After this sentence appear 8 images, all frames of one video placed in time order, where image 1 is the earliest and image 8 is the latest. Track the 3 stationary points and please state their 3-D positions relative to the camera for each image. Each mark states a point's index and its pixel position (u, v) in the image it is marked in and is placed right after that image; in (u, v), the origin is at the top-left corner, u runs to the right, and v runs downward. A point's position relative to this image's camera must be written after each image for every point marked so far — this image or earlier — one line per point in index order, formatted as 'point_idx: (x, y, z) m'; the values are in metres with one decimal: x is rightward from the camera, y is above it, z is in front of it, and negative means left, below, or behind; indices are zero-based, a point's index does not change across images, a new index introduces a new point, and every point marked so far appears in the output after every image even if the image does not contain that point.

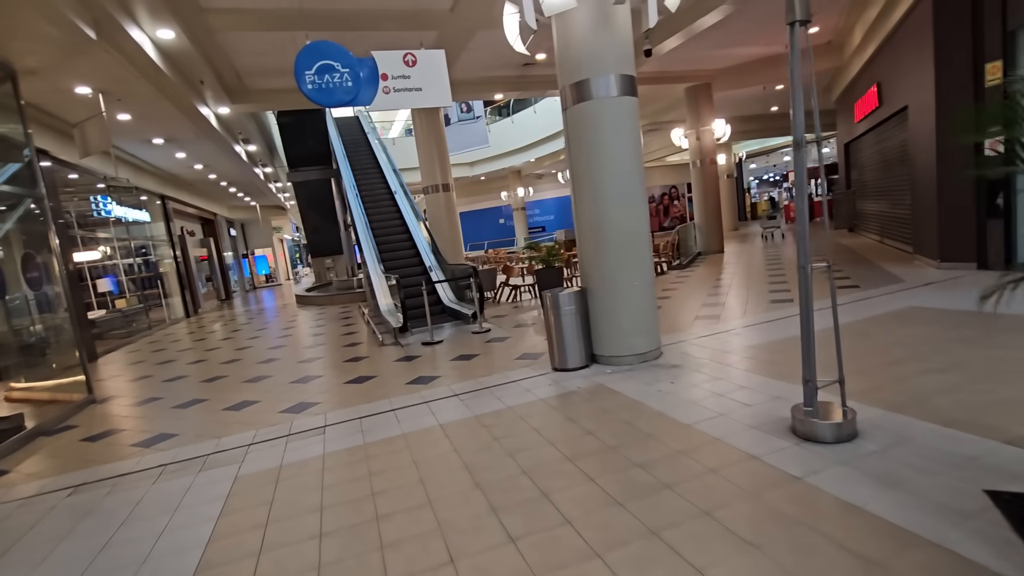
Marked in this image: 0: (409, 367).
0: (-1.0, -0.7, +4.7) m
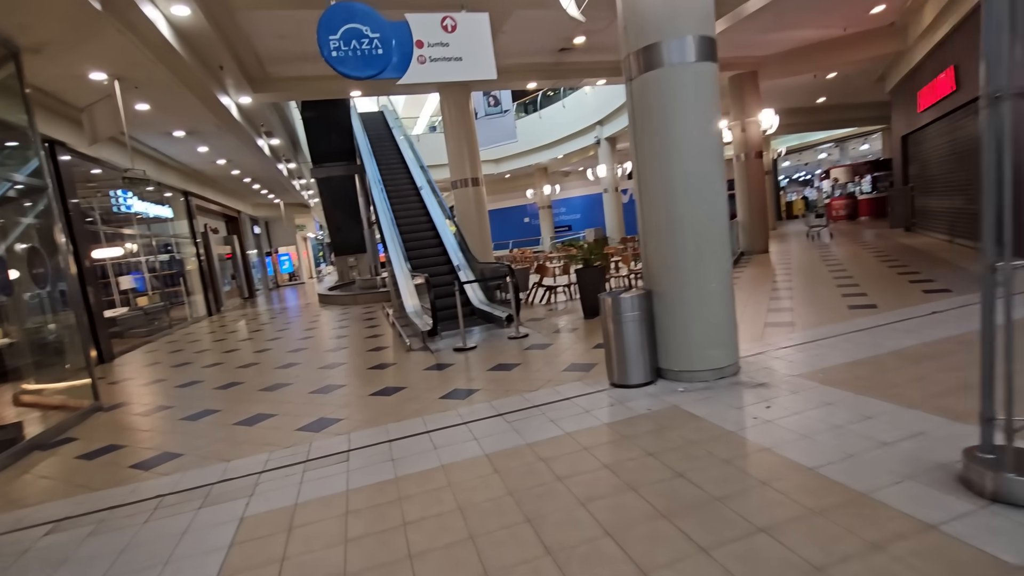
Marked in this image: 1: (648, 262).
0: (-0.6, -0.7, +4.2) m
1: (+0.9, +0.2, +3.4) m
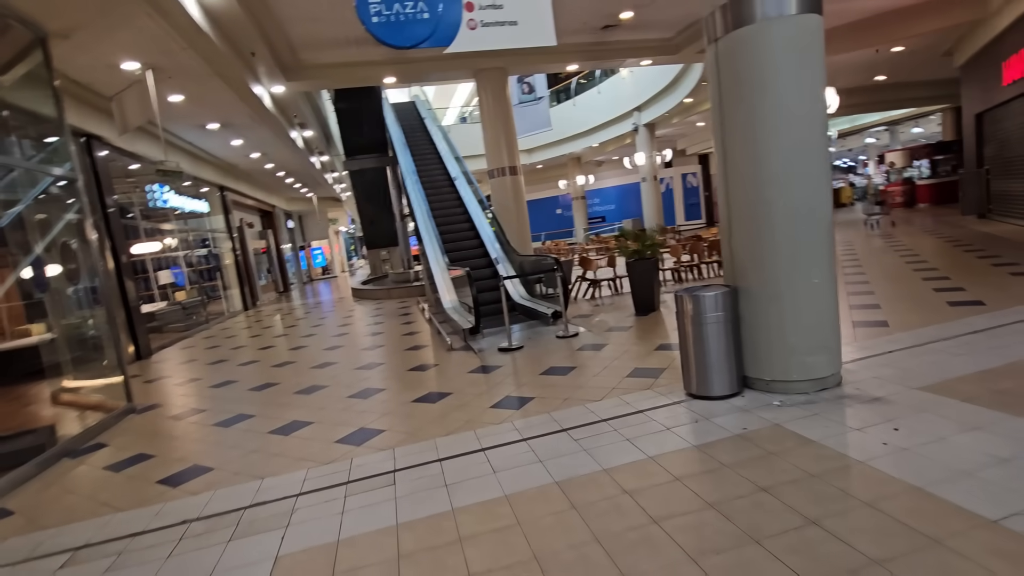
0: (-0.2, -0.7, +3.8) m
1: (+1.3, +0.2, +2.9) m
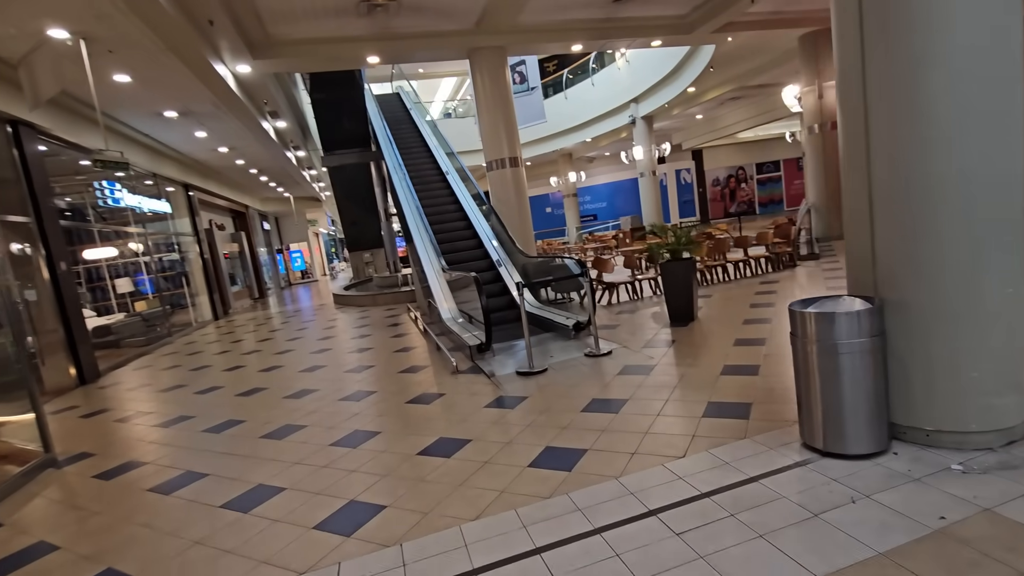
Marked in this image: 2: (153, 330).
0: (0.0, -0.8, +3.0) m
1: (+1.5, +0.1, +2.1) m
2: (-6.9, -0.8, +9.7) m
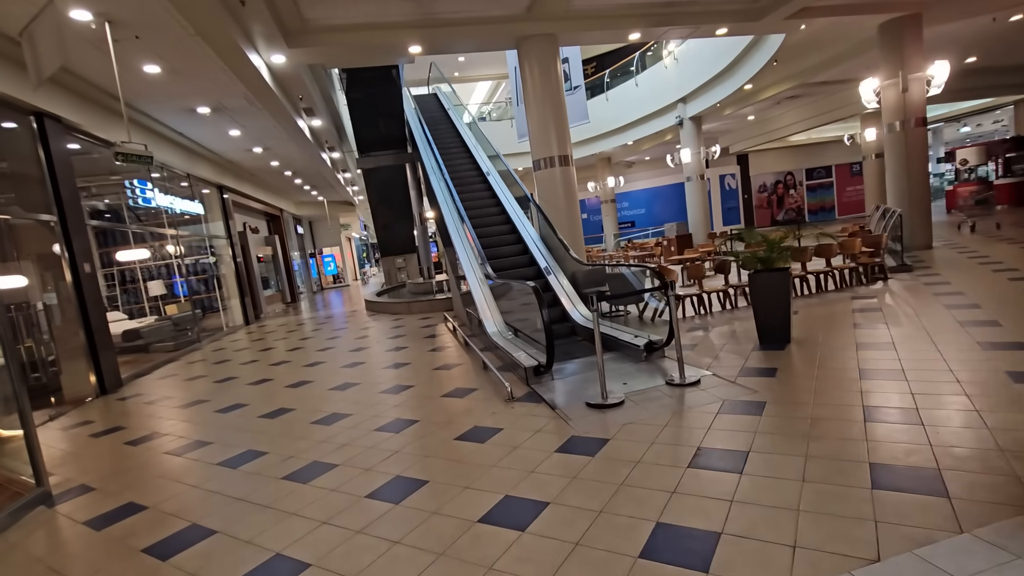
0: (+0.4, -0.9, +2.3) m
1: (+1.8, +0.1, +1.4) m
2: (-6.1, -0.9, +9.4) m
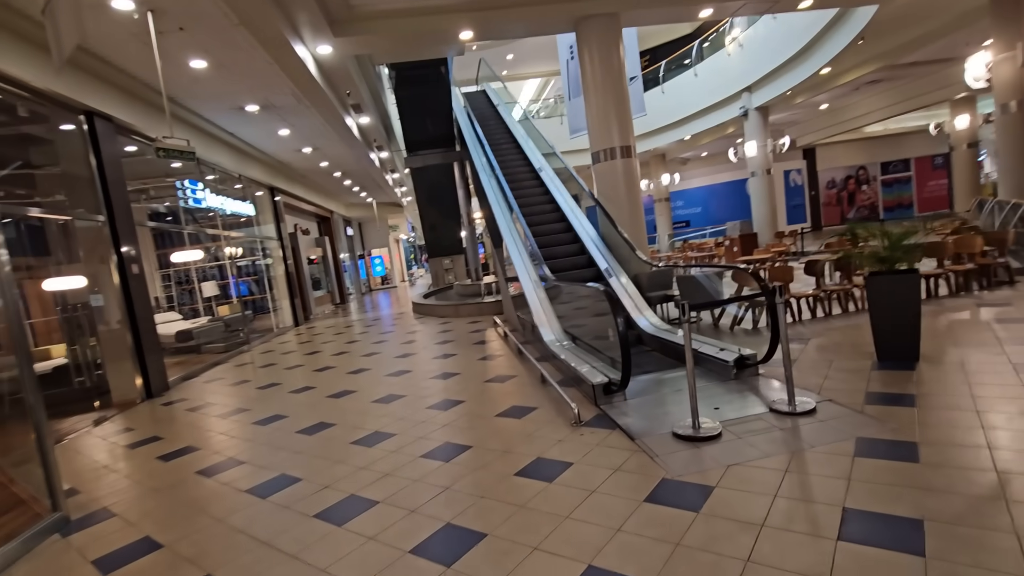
0: (+0.7, -0.9, +1.7) m
1: (+2.0, 0.0, +0.7) m
2: (-5.2, -0.9, +9.4) m
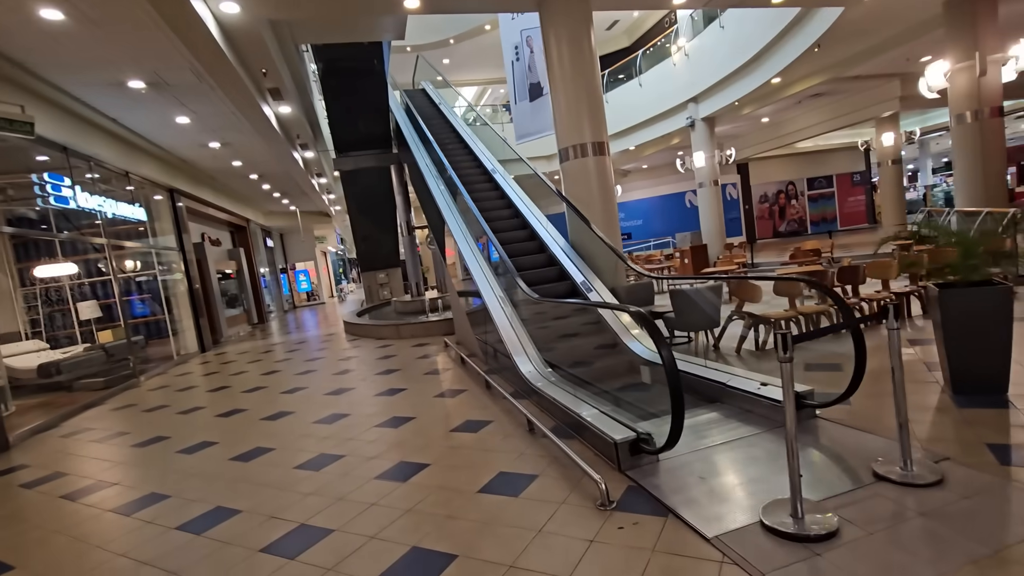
0: (+0.9, -0.9, +0.8) m
1: (+2.3, 0.0, 0.0) m
2: (-6.0, -1.2, +7.6) m
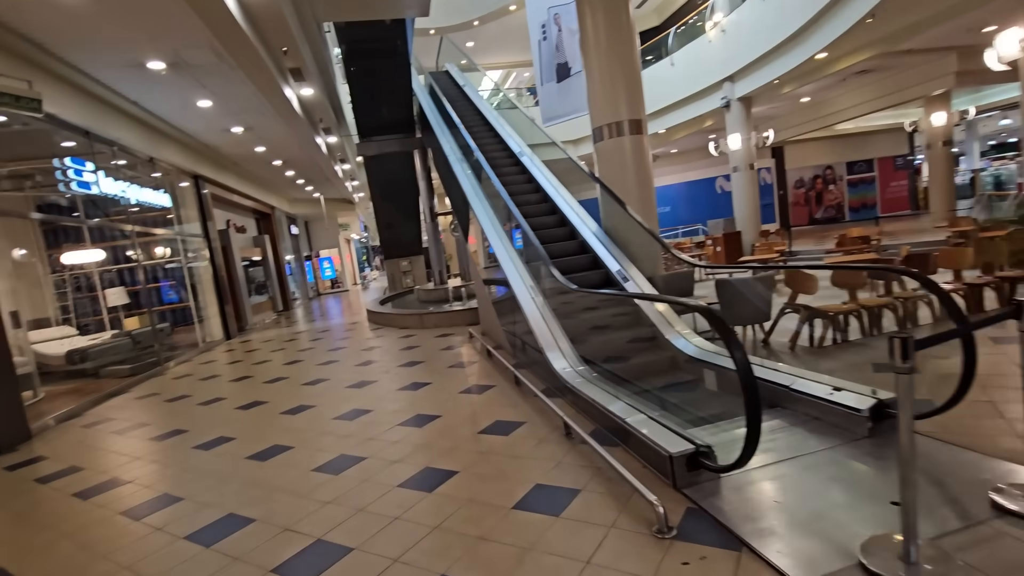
0: (+1.0, -0.9, +0.5) m
1: (+2.4, 0.0, -0.4) m
2: (-5.6, -1.0, +7.6) m
